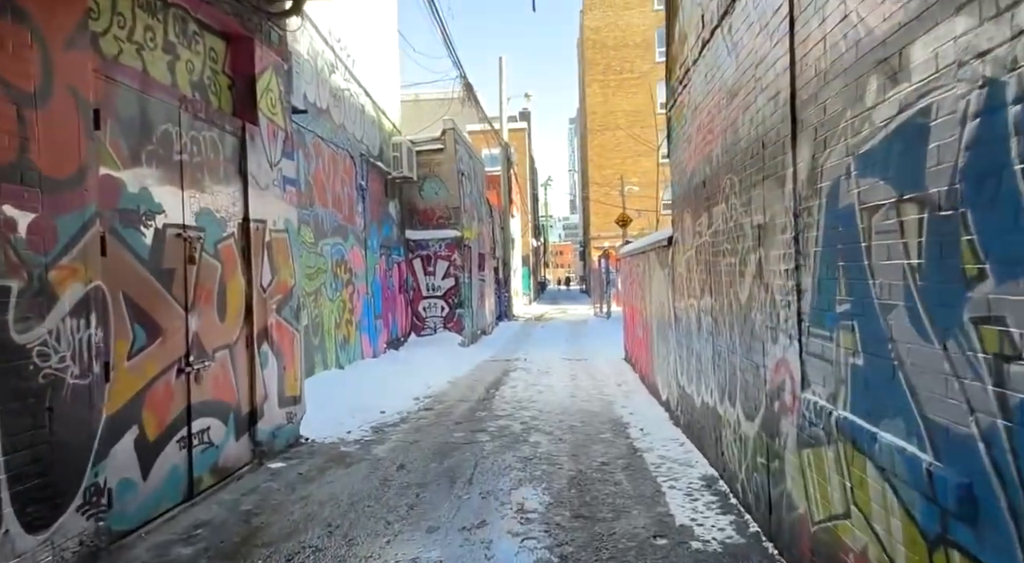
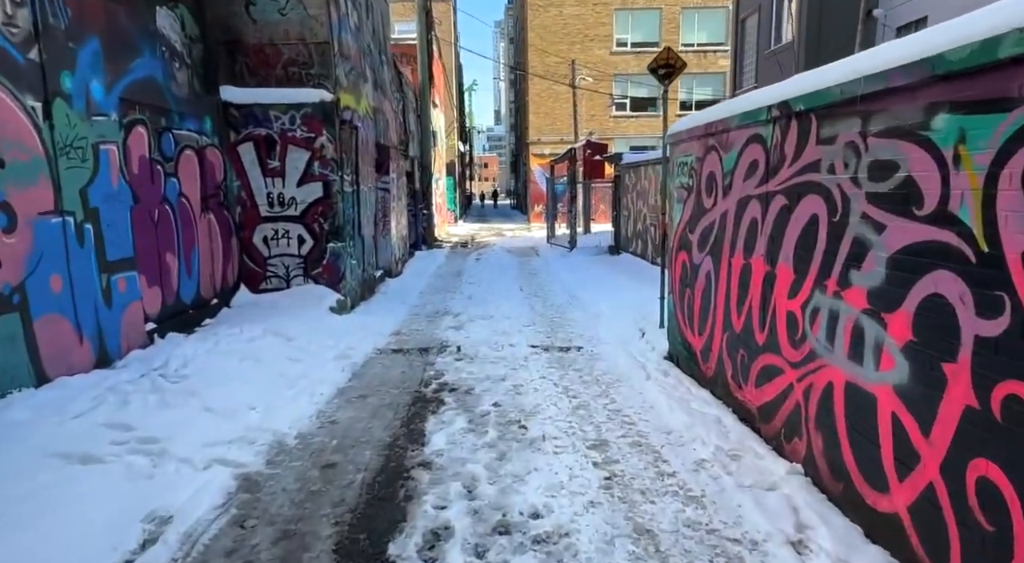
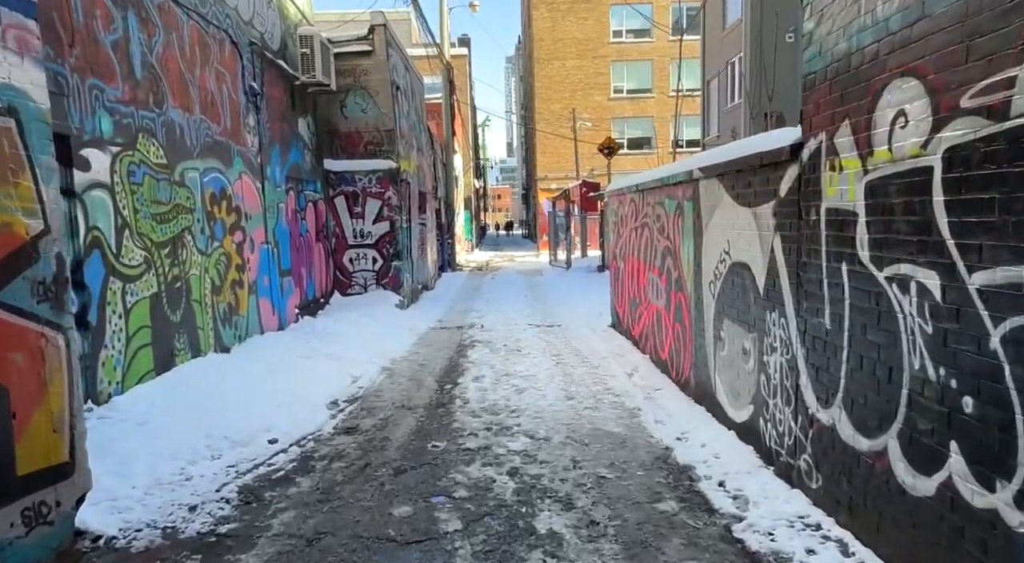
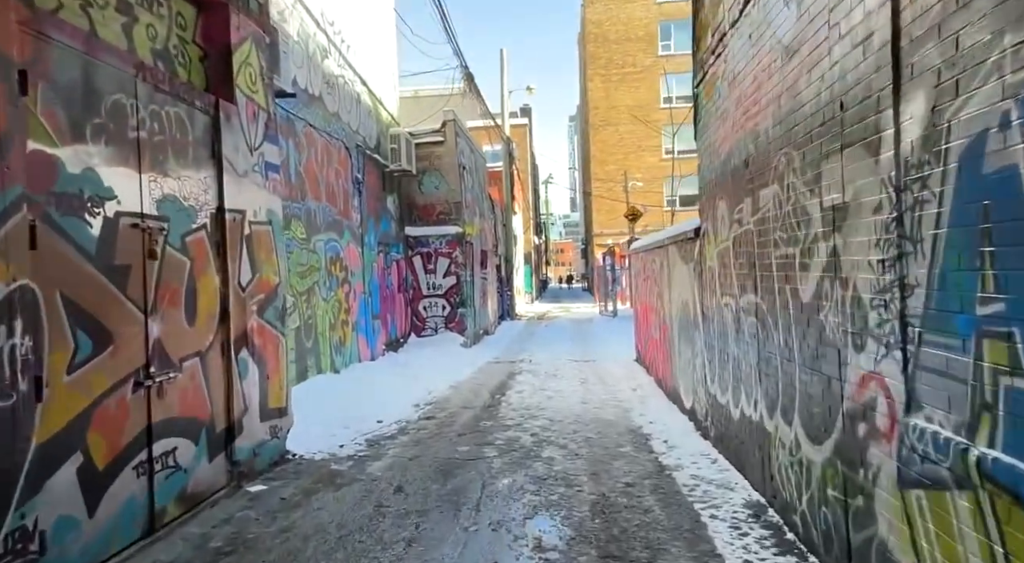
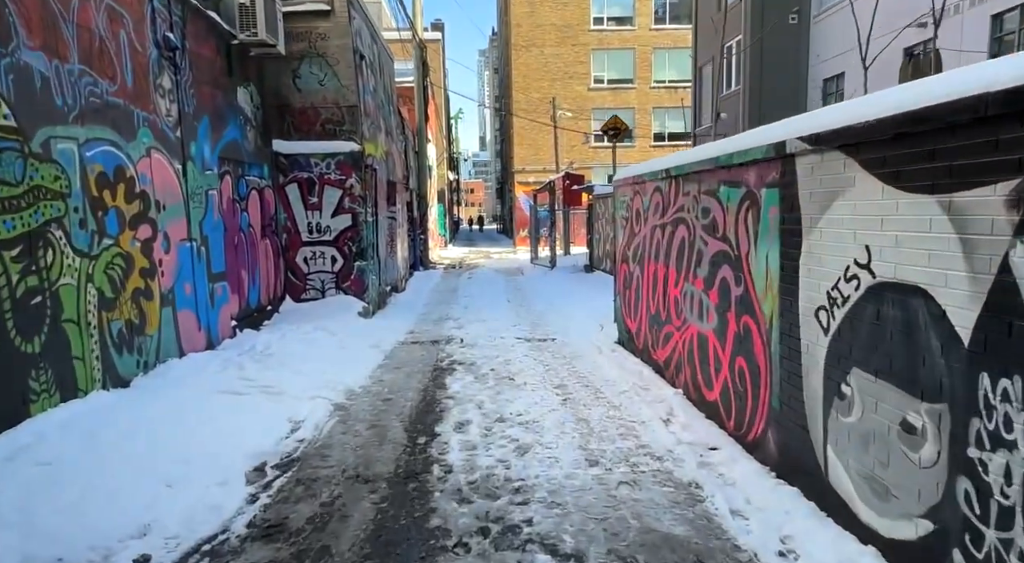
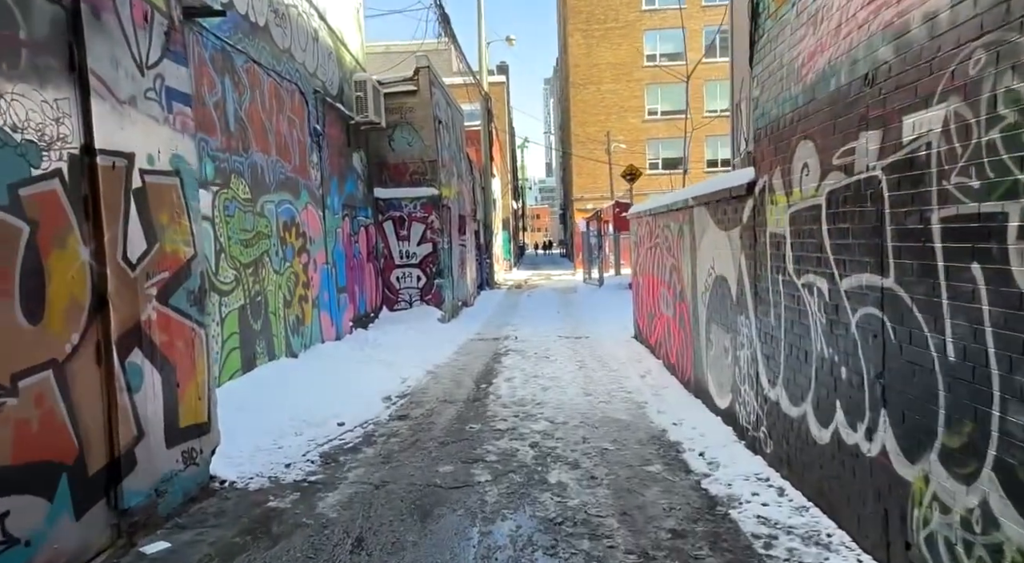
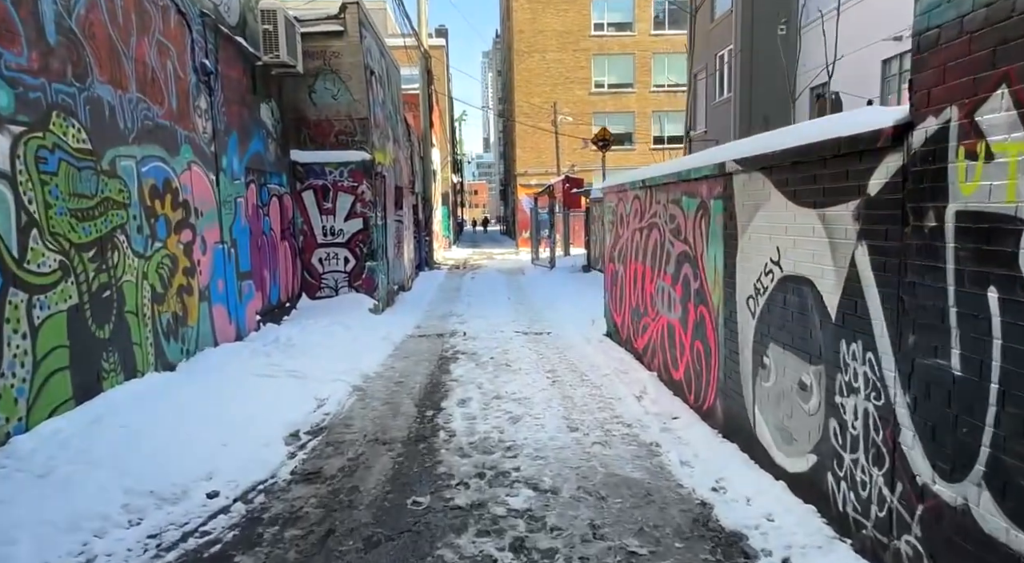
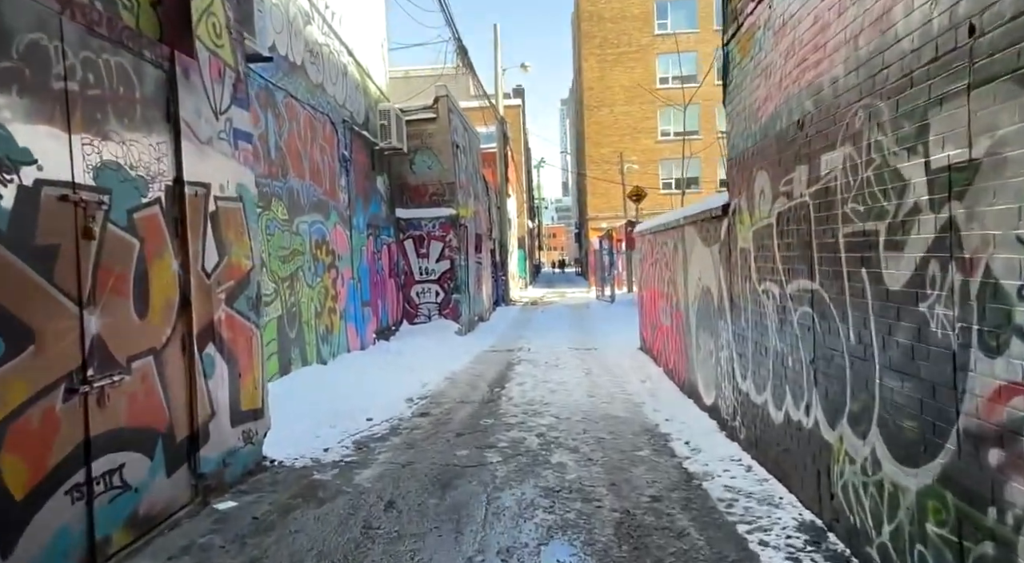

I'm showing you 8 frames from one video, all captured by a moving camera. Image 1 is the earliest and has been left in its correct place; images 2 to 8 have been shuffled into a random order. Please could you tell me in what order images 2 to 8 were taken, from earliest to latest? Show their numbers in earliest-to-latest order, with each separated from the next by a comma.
4, 8, 6, 3, 7, 5, 2
